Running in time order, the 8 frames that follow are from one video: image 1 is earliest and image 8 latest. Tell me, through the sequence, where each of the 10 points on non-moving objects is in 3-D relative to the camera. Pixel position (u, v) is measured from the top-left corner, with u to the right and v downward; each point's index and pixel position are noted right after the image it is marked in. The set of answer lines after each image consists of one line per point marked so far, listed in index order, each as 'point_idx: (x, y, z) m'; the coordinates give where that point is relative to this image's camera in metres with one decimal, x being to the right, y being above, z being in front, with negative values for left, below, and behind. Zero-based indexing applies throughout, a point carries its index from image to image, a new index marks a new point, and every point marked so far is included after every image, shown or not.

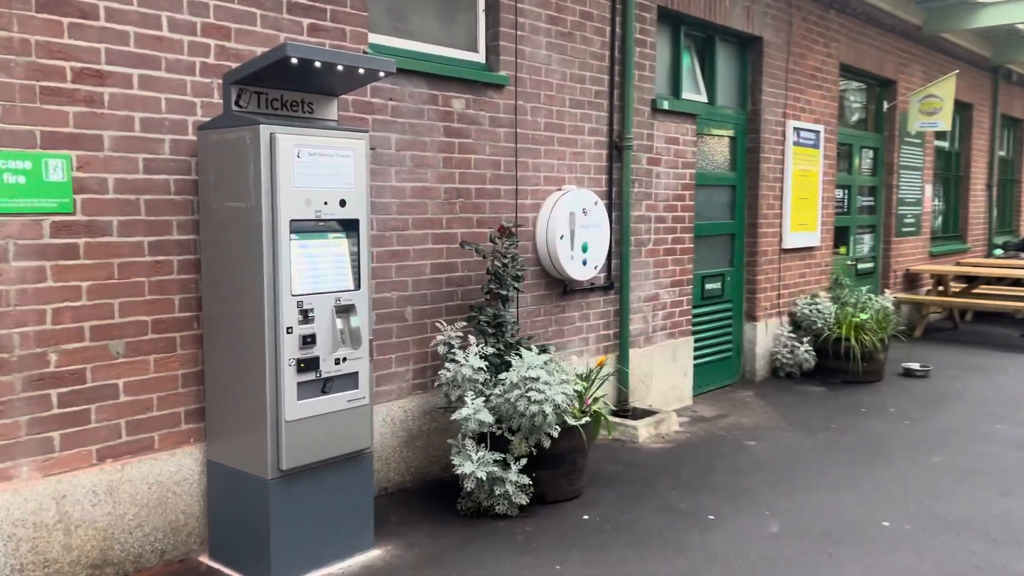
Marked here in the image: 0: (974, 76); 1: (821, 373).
0: (+6.3, +2.9, +11.5) m
1: (+2.7, -0.8, +7.5) m
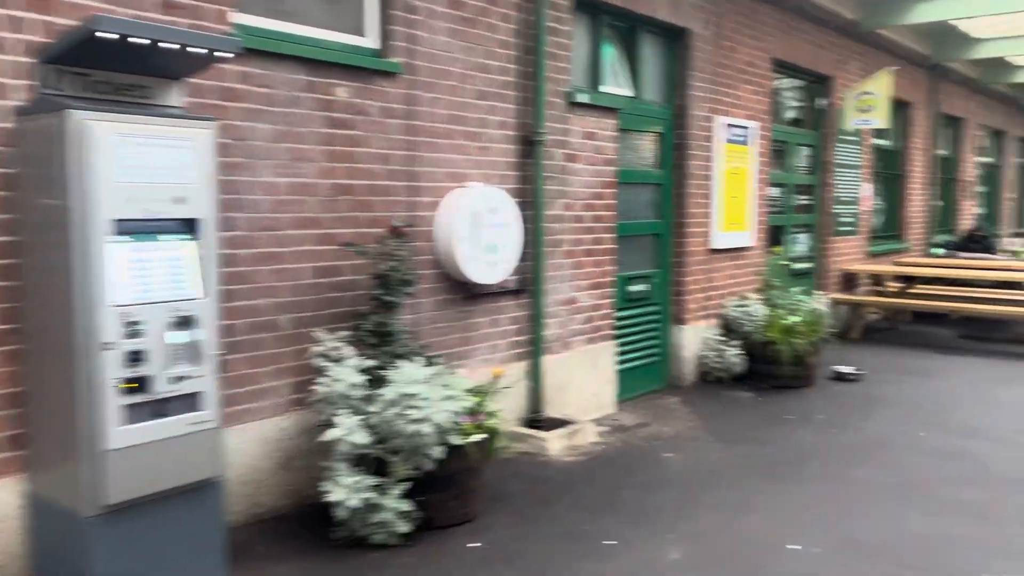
0: (+5.4, +2.9, +11.4) m
1: (+2.1, -0.8, +7.2) m
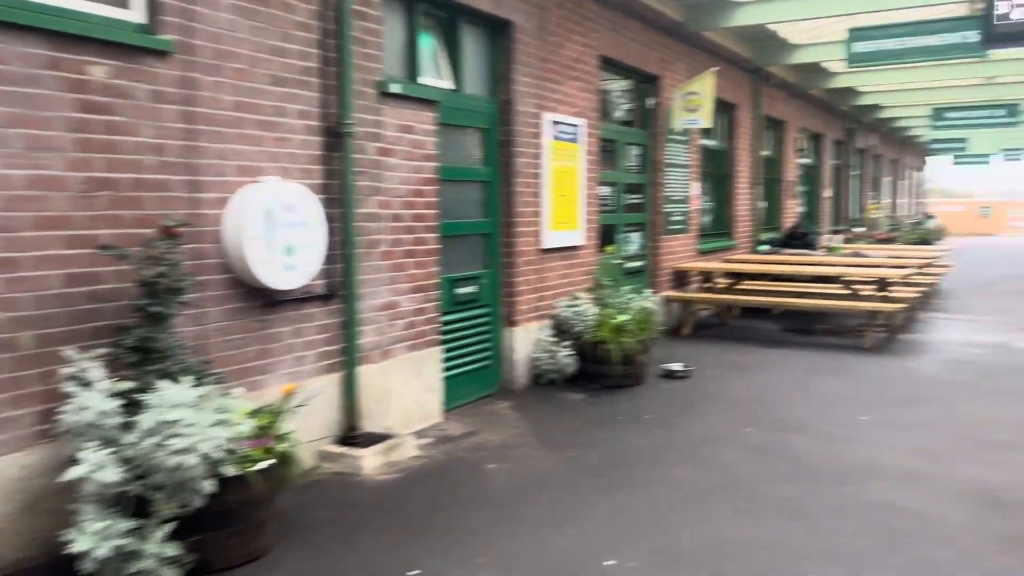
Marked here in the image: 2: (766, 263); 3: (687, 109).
0: (+3.1, +3.0, +11.8) m
1: (+0.6, -0.8, +7.1) m
2: (+3.5, +0.3, +11.5) m
3: (+1.9, +2.0, +9.3) m
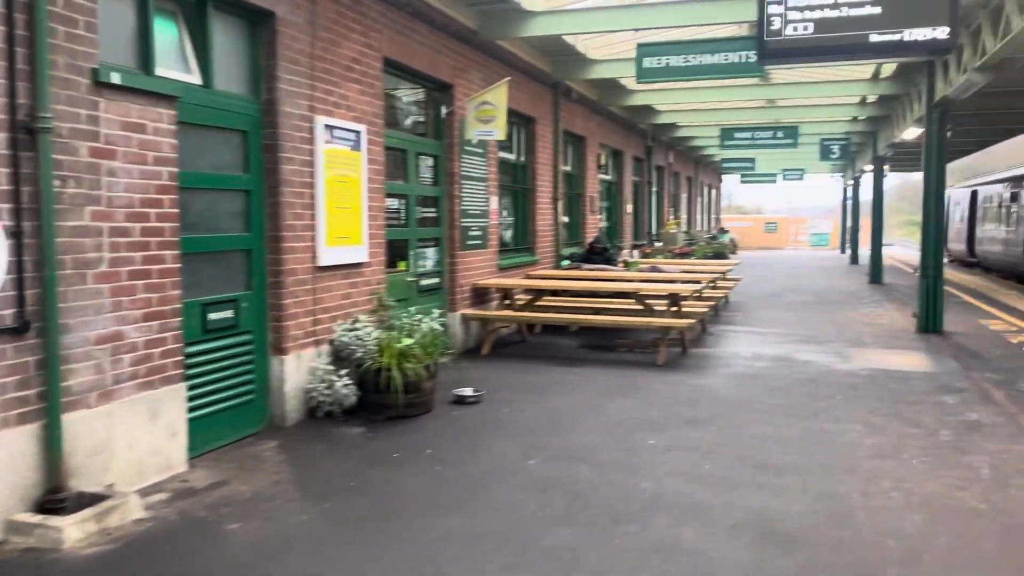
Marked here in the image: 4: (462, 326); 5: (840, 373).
0: (+0.3, +2.7, +11.6) m
1: (-1.1, -0.9, +6.5) m
2: (+0.7, +0.1, +11.3) m
3: (-0.3, +1.8, +9.0) m
4: (-0.6, -0.4, +9.3) m
5: (+3.2, -0.8, +8.2) m
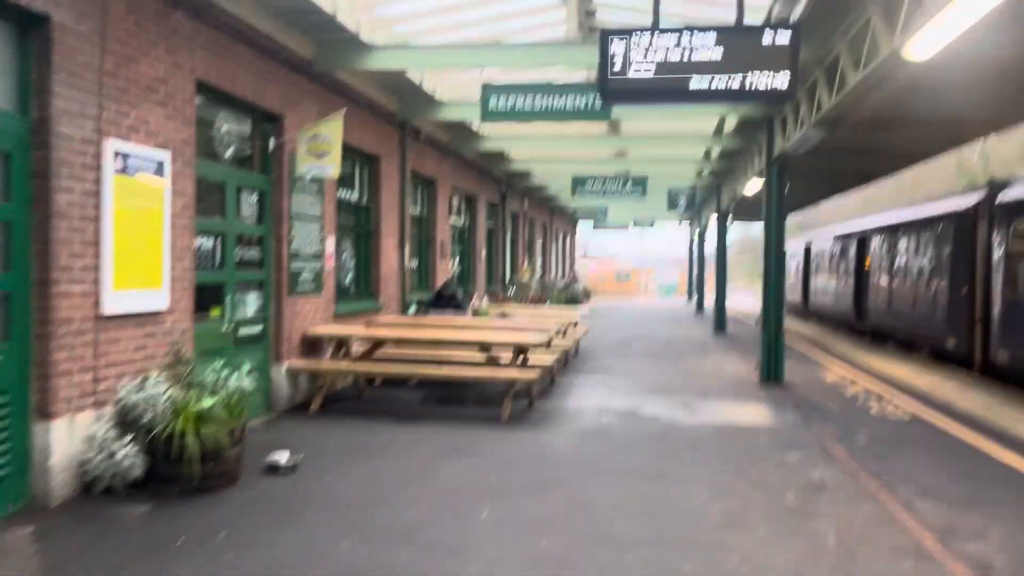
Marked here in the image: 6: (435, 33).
0: (-1.8, +2.1, +11.0) m
1: (-2.4, -1.3, +5.5) m
2: (-1.3, -0.5, +10.7) m
3: (-2.0, +1.3, +8.3) m
4: (-2.3, -0.9, +8.5) m
5: (+1.6, -1.3, +7.9) m
6: (-0.8, +2.7, +9.1) m
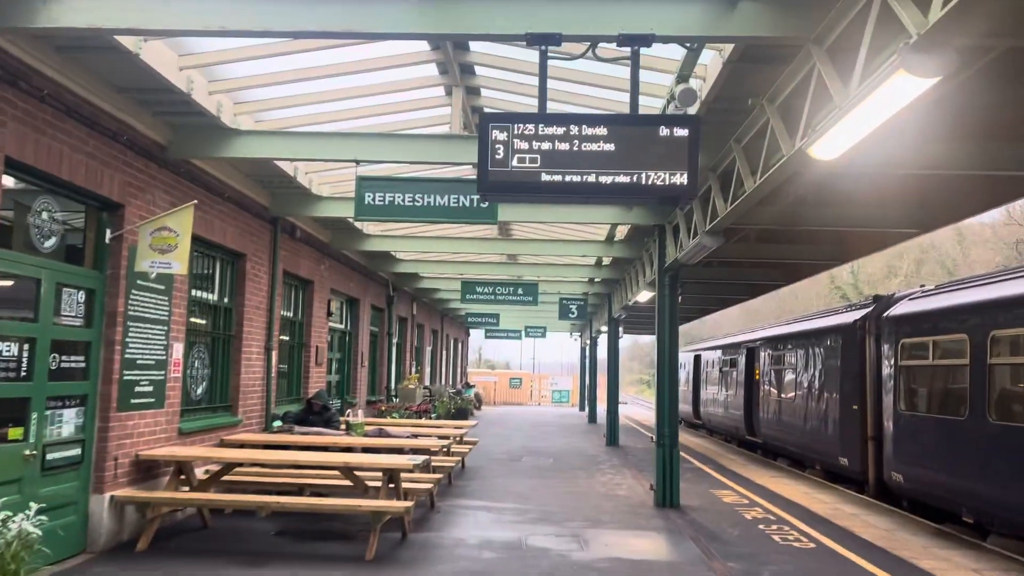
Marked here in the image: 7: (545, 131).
0: (-3.2, +0.8, +10.1) m
1: (-3.1, -1.9, +4.1) m
2: (-2.7, -1.8, +9.4) m
3: (-3.1, +0.3, +7.2) m
4: (-3.4, -1.9, +7.1) m
5: (+0.5, -2.3, +7.0) m
6: (-2.0, +1.6, +8.3) m
7: (+0.2, +1.0, +5.1) m
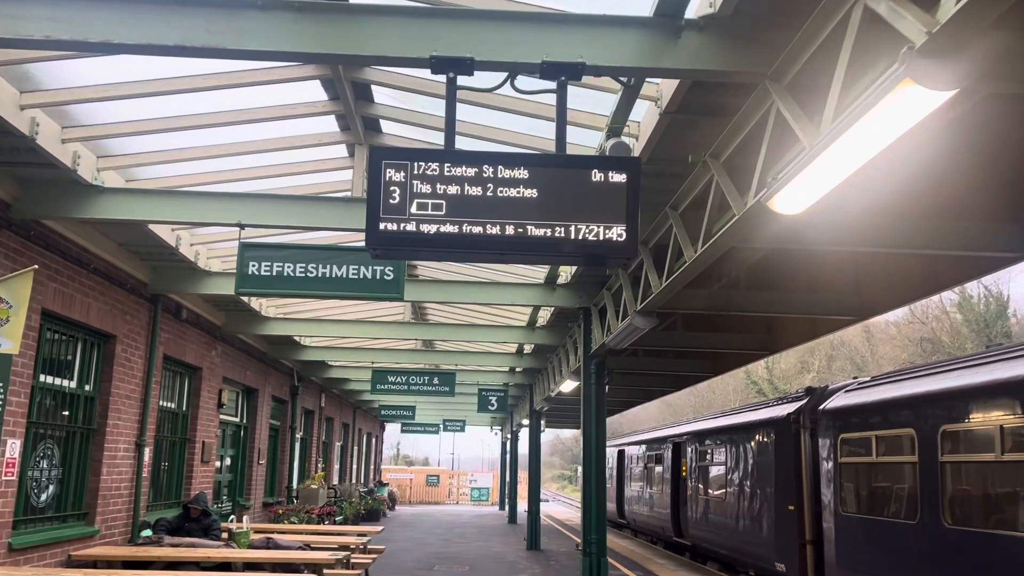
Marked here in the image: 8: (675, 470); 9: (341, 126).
0: (-4.1, -0.1, +8.8) m
1: (-3.5, -2.1, +2.6) m
2: (-3.6, -2.6, +7.9) m
3: (-3.7, -0.2, +5.9) m
4: (-4.1, -2.5, +5.6) m
5: (-0.2, -2.9, +5.8) m
6: (-2.8, +0.9, +7.3) m
7: (-0.3, +0.6, +4.3) m
8: (+3.5, -3.9, +17.8) m
9: (-1.4, +1.3, +6.7) m
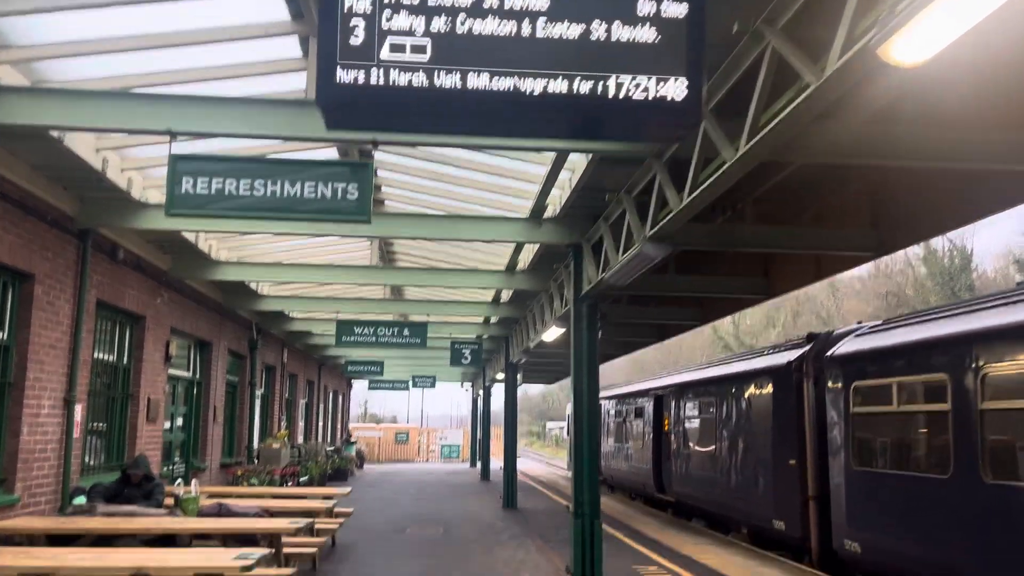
0: (-4.3, +0.5, +7.6) m
1: (-3.4, -1.8, +1.5) m
2: (-3.7, -2.0, +6.9) m
3: (-3.8, +0.2, +4.7) m
4: (-4.1, -2.0, +4.4) m
5: (-0.2, -2.4, +4.8) m
6: (-2.9, +1.4, +6.1) m
7: (-0.3, +1.0, +3.2) m
8: (+3.0, -2.8, +17.0) m
9: (-1.4, +1.8, +5.5) m
